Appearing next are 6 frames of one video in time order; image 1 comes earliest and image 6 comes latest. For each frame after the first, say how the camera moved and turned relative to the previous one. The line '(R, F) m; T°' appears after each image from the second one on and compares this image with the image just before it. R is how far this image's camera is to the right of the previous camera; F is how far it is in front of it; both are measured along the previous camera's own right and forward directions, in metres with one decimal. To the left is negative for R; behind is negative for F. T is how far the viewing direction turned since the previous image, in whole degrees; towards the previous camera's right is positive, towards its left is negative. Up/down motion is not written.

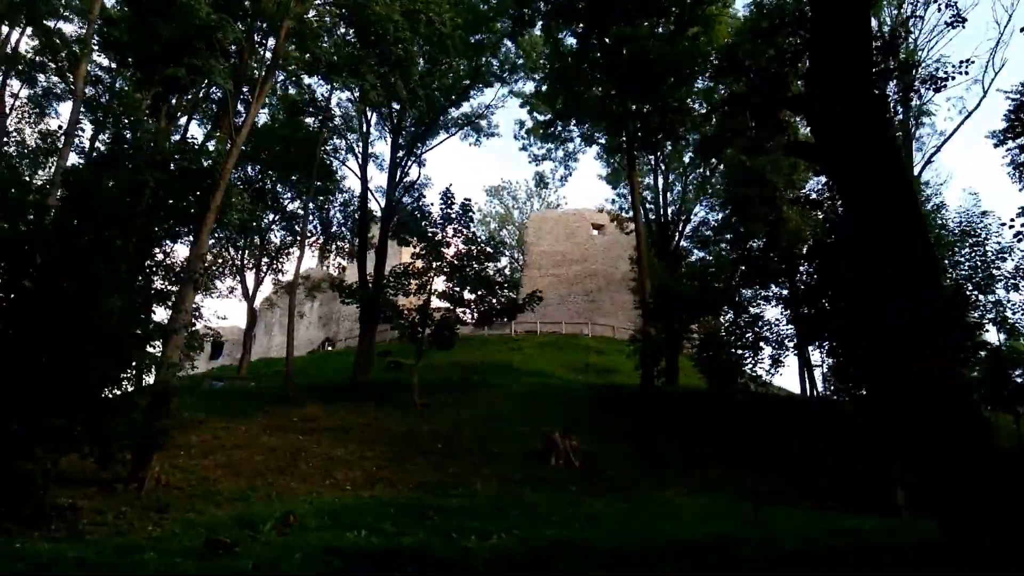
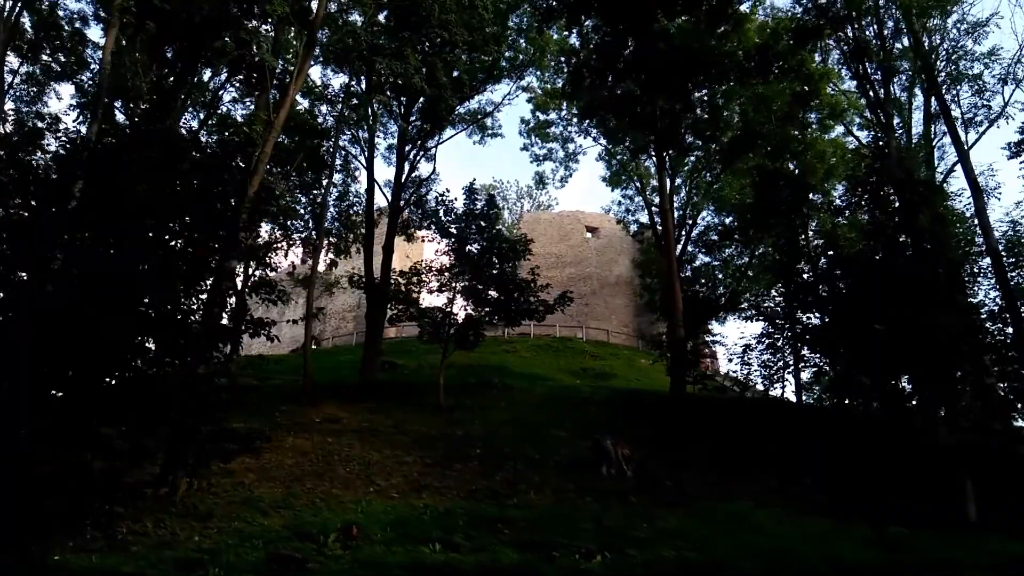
(-1.4, +0.8) m; +2°
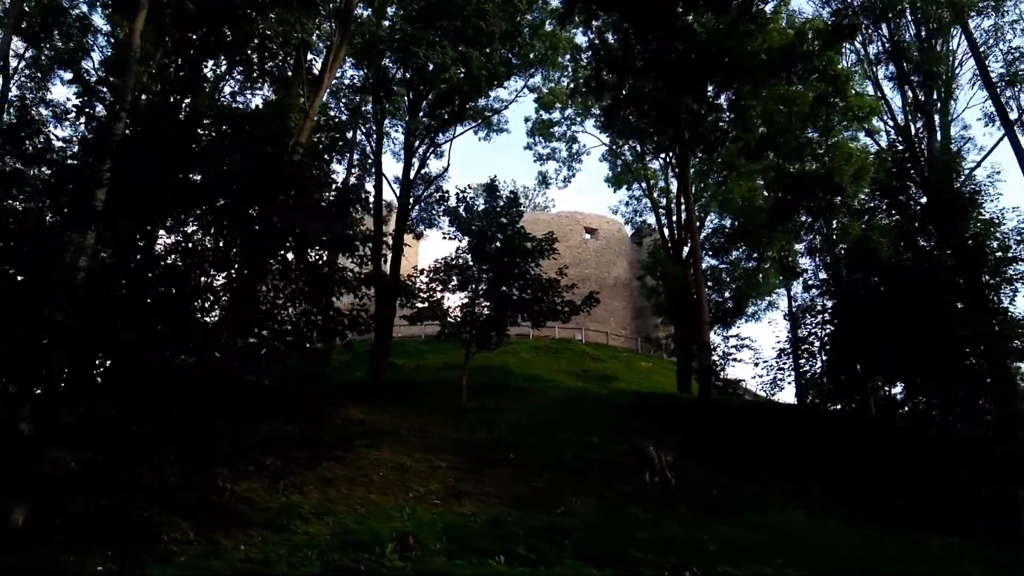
(-1.0, +0.5) m; +1°
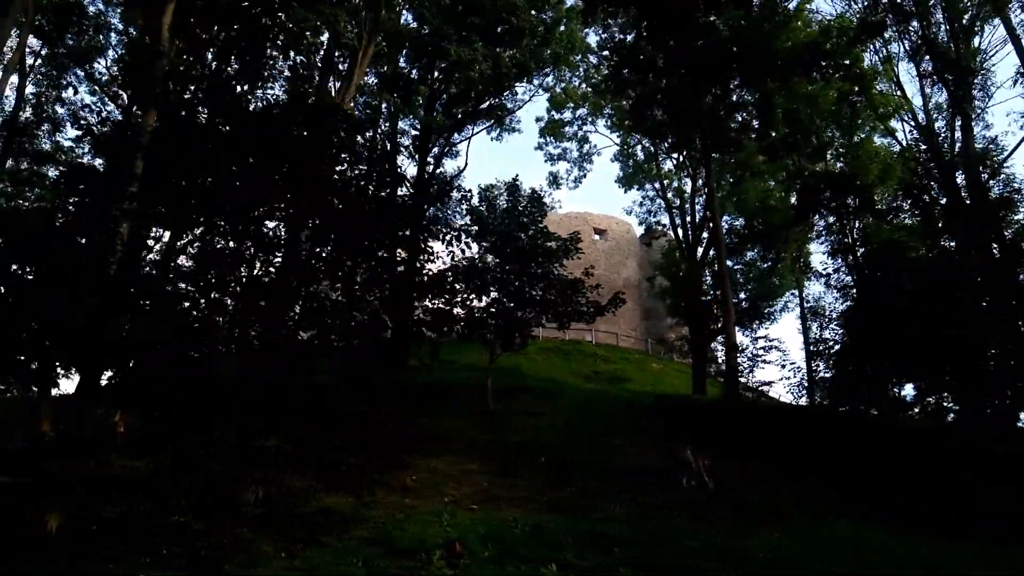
(-0.5, +0.2) m; 0°
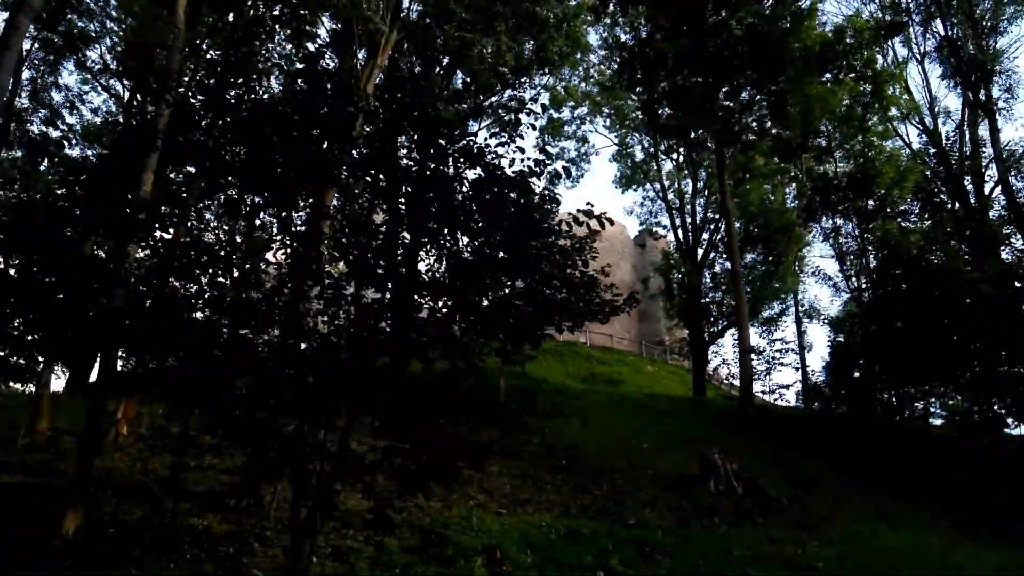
(-0.7, +0.4) m; +1°
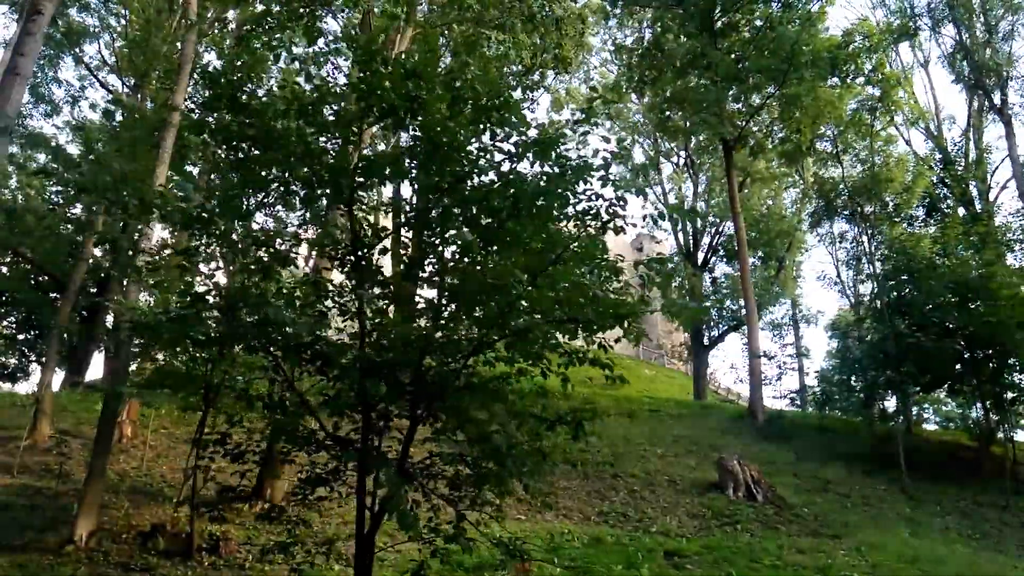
(-0.4, +0.2) m; +1°
